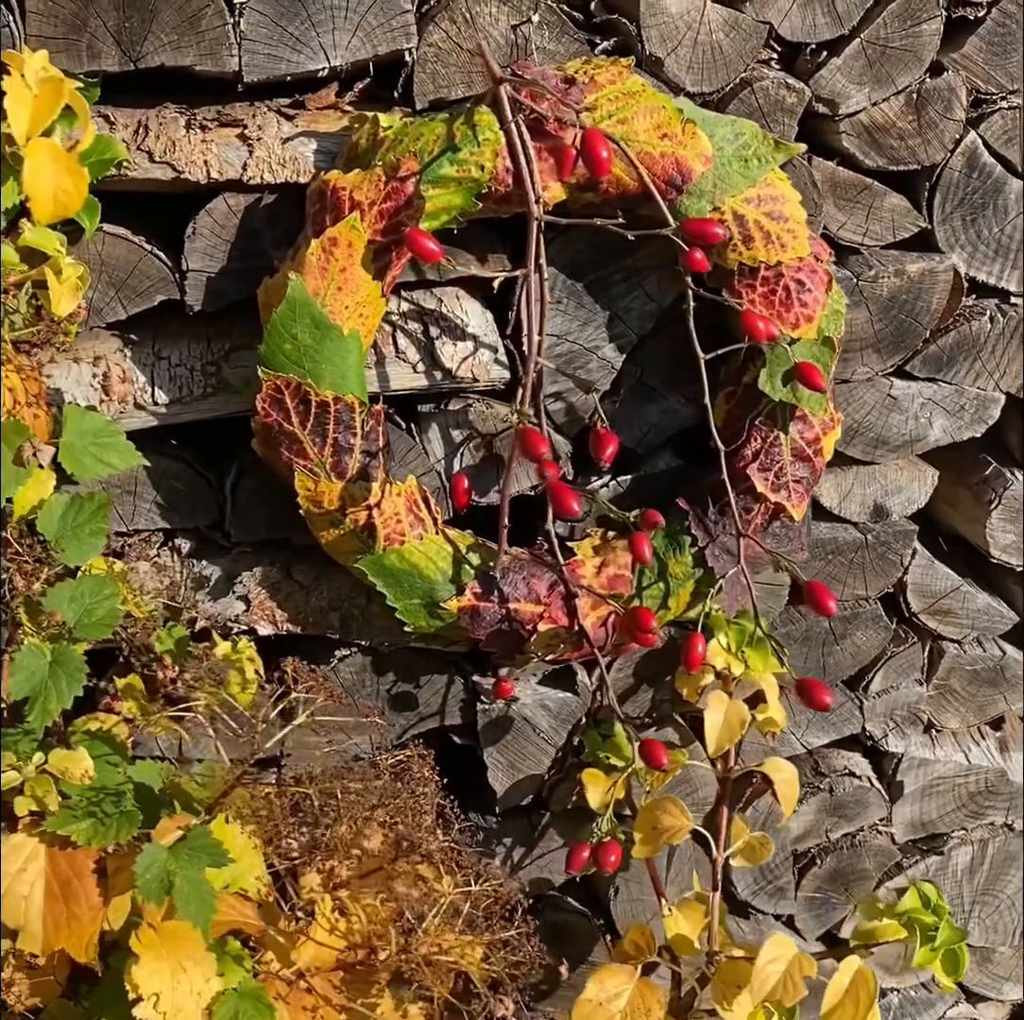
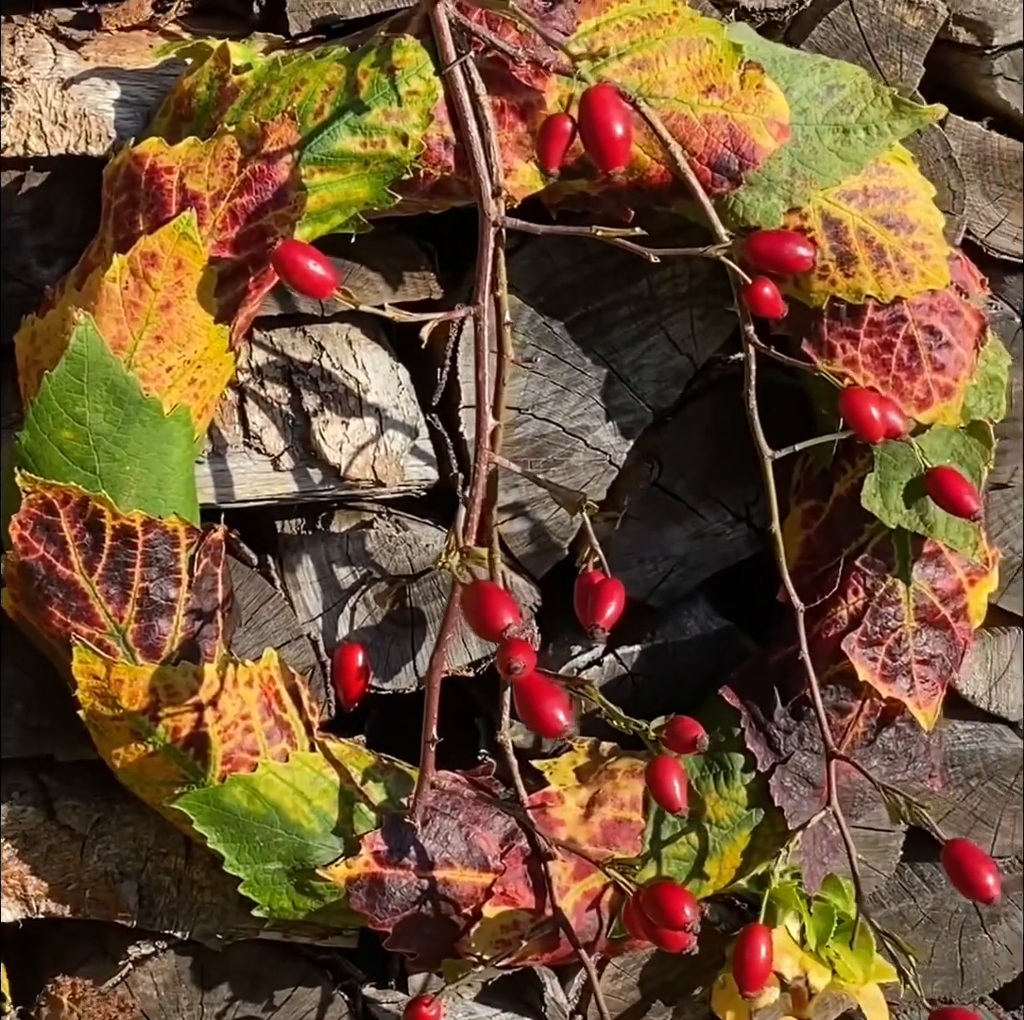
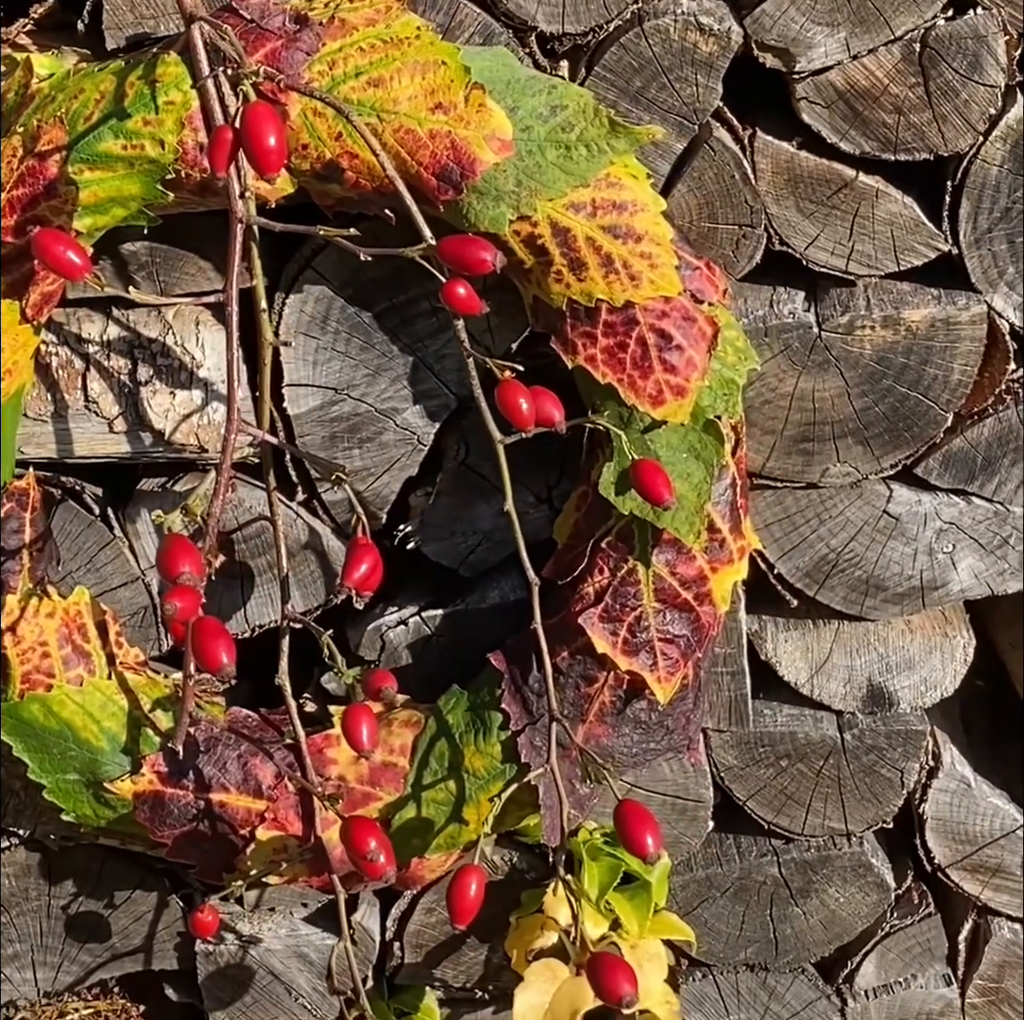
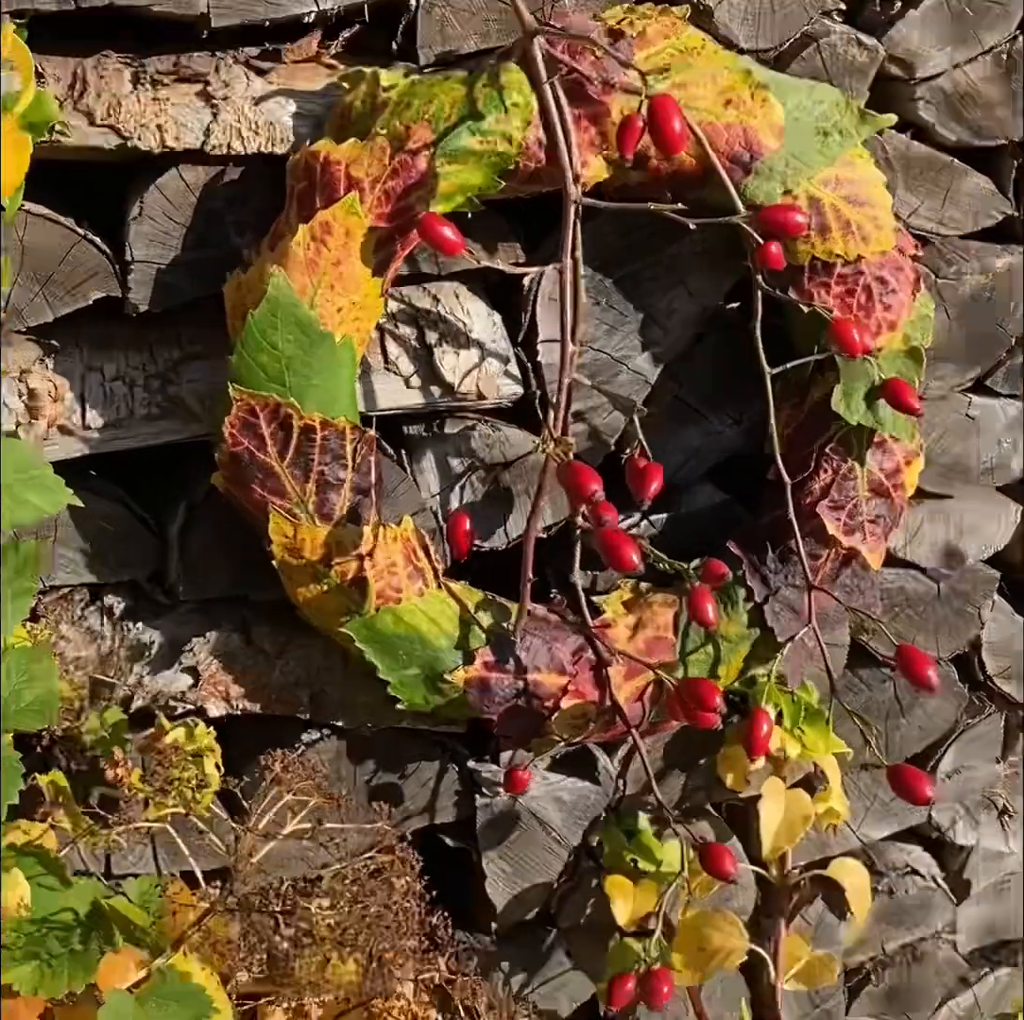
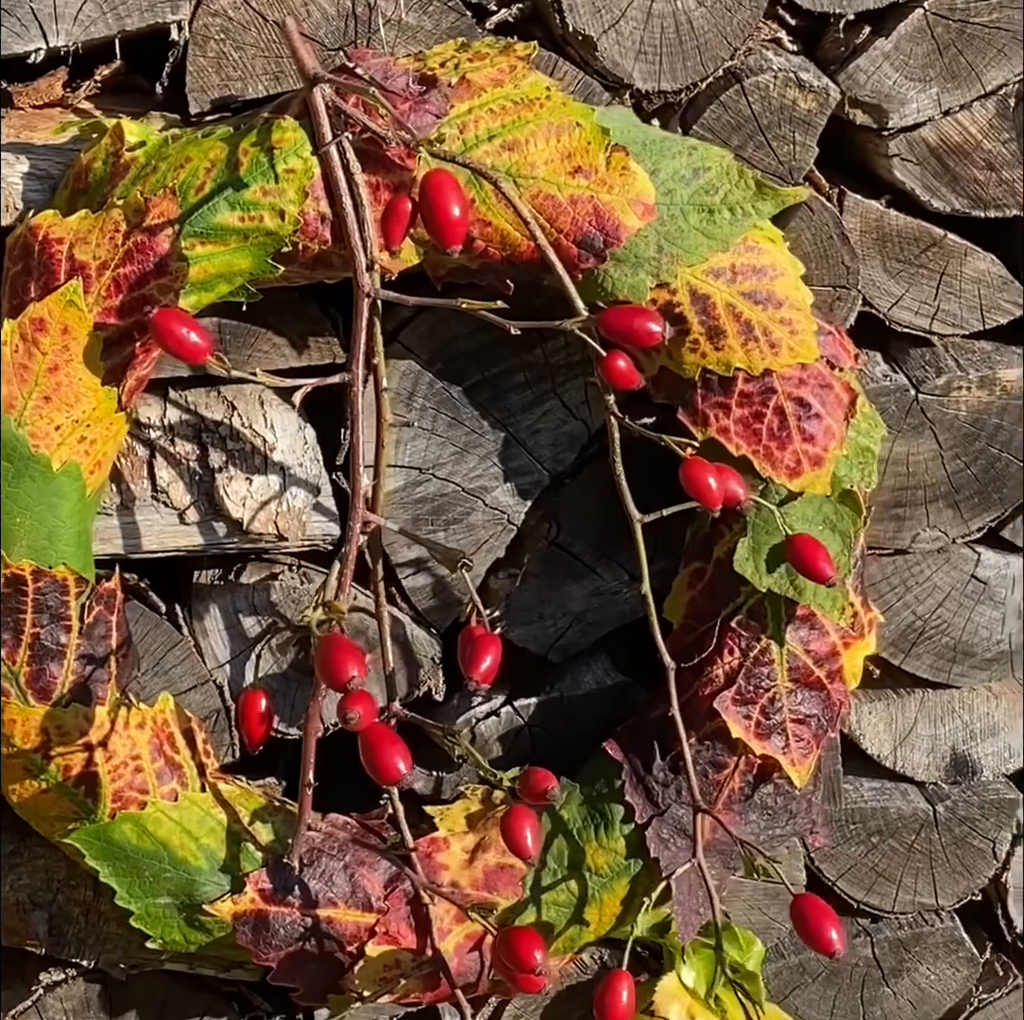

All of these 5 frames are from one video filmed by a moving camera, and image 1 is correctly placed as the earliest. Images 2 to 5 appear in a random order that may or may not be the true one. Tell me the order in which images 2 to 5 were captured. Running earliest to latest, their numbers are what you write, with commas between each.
4, 2, 5, 3
